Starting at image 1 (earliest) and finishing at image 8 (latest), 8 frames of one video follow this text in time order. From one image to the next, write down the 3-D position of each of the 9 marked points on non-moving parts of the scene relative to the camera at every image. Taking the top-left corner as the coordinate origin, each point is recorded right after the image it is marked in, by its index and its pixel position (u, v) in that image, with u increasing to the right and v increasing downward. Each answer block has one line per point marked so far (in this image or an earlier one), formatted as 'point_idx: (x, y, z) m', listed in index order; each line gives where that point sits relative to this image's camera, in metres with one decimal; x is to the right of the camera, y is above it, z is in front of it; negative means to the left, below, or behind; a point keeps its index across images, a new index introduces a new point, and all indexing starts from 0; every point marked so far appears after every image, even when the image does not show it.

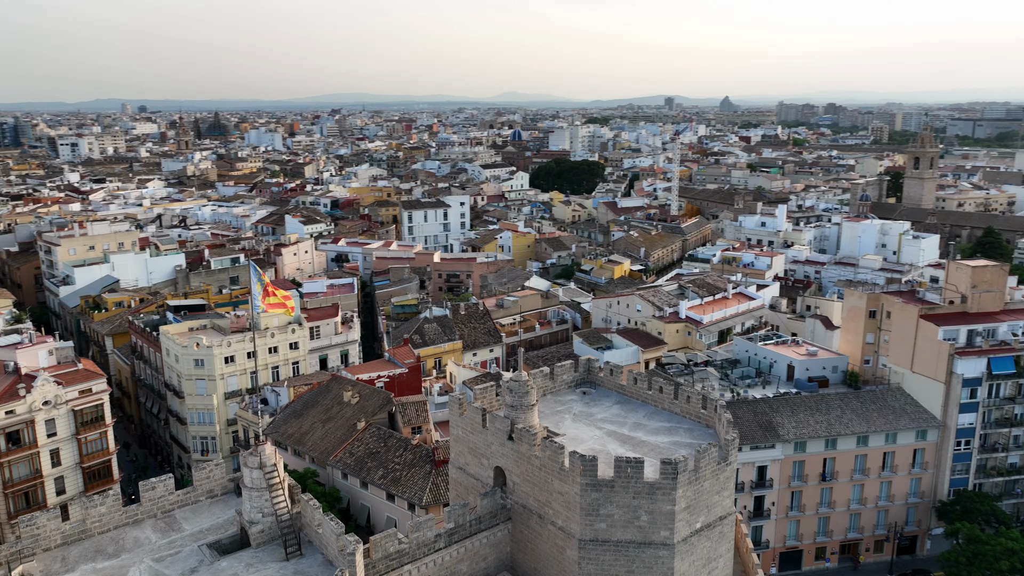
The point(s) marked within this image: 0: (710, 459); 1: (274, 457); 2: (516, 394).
0: (+4.3, -3.7, +16.6) m
1: (-4.5, -3.2, +14.4) m
2: (+0.1, -2.5, +18.1) m
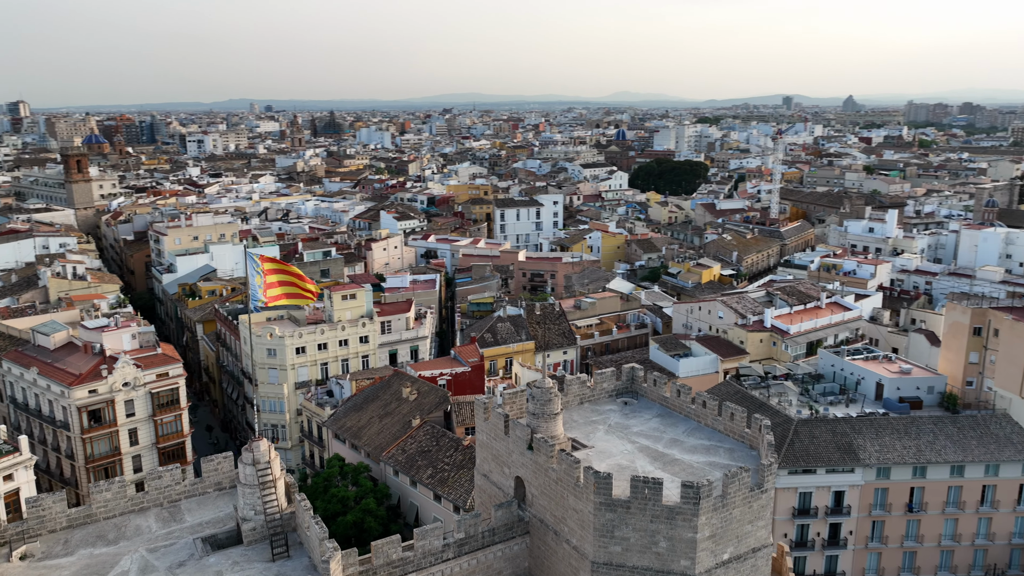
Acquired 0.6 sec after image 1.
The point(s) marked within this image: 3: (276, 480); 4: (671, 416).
0: (+4.5, -3.9, +15.0) m
1: (-4.5, -3.1, +14.1) m
2: (+0.6, -2.5, +17.1) m
3: (-4.3, -3.5, +14.0) m
4: (+4.1, -3.3, +19.6) m
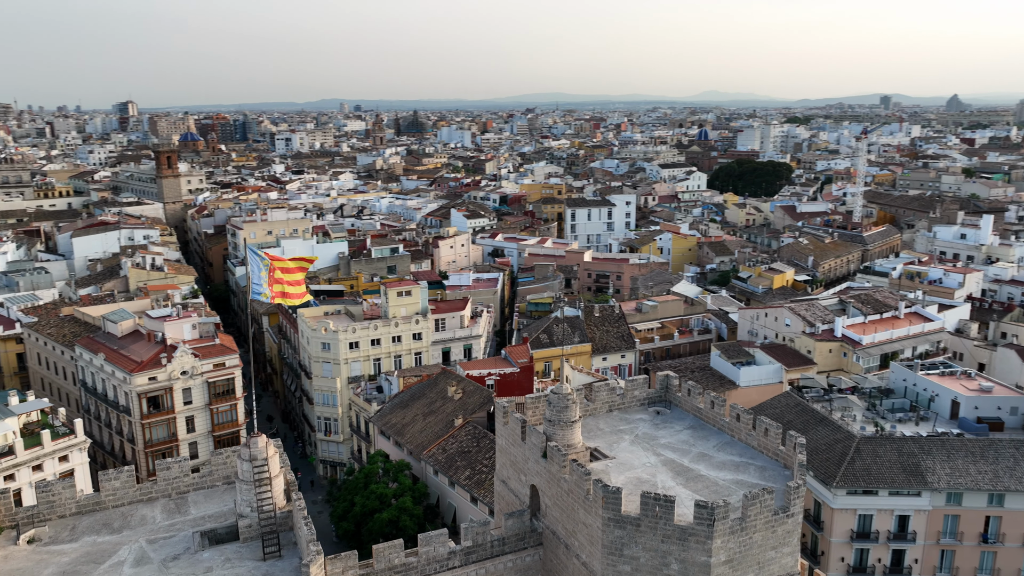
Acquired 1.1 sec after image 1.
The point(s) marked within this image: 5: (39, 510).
0: (+4.6, -4.0, +13.9) m
1: (-4.4, -3.0, +13.9) m
2: (+0.9, -2.6, +16.4) m
3: (-4.3, -3.4, +13.8) m
4: (+4.6, -3.4, +18.5) m
5: (-8.9, -4.2, +14.3) m
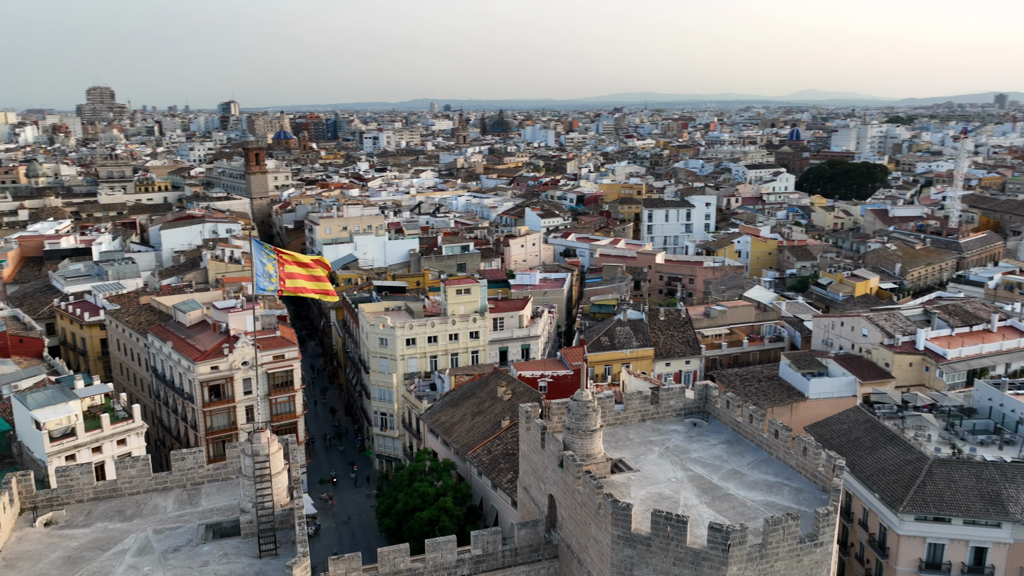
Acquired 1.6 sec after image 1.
0: (+4.6, -4.1, +12.8) m
1: (-4.3, -2.9, +13.8) m
2: (+1.3, -2.6, +15.6) m
3: (-4.2, -3.3, +13.6) m
4: (+5.2, -3.5, +17.3) m
5: (-8.7, -3.9, +14.6) m
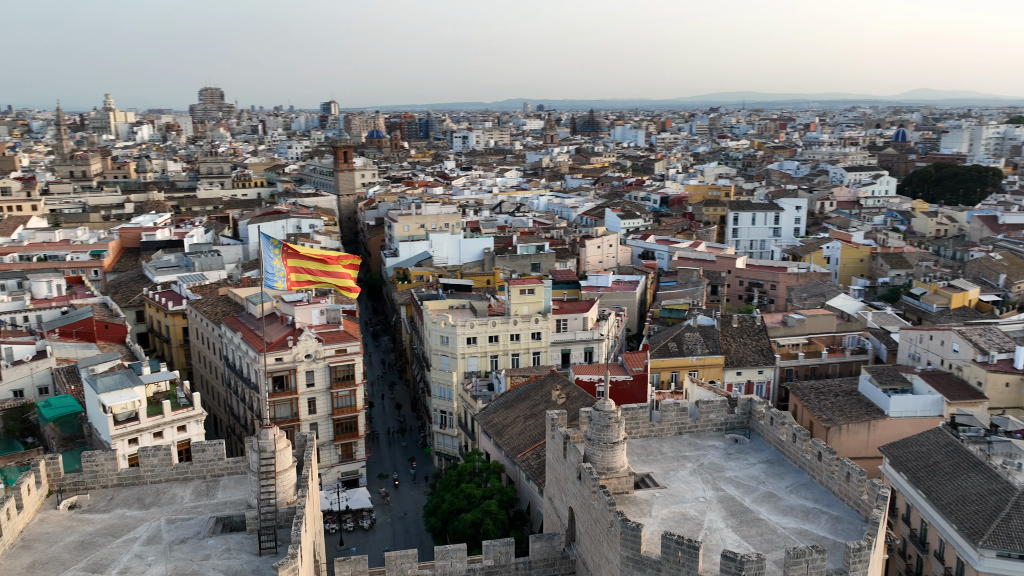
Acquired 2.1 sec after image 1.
0: (+4.6, -4.3, +11.6) m
1: (-4.1, -2.8, +13.6) m
2: (+1.6, -2.7, +14.8) m
3: (-4.1, -3.2, +13.5) m
4: (+5.7, -3.7, +16.1) m
5: (-8.4, -3.7, +15.0) m
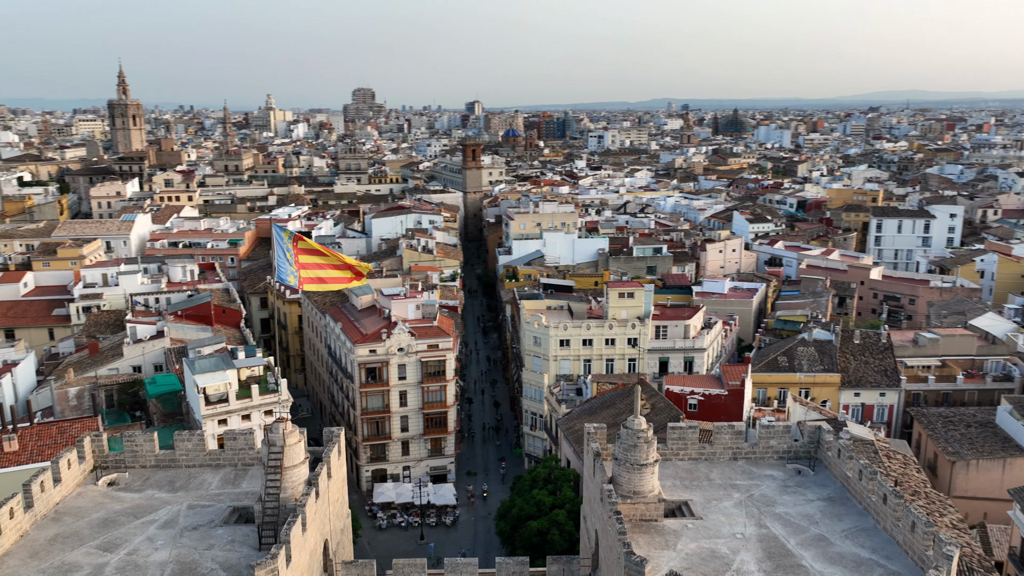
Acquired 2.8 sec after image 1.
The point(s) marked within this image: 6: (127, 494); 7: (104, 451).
0: (+4.2, -4.5, +10.0) m
1: (-3.9, -2.7, +13.5) m
2: (+2.0, -2.8, +13.6) m
3: (-3.9, -3.1, +13.3) m
4: (+6.2, -4.0, +14.1) m
5: (-7.9, -3.4, +15.6) m
6: (-7.5, -4.0, +14.8) m
7: (-8.3, -3.3, +15.6) m
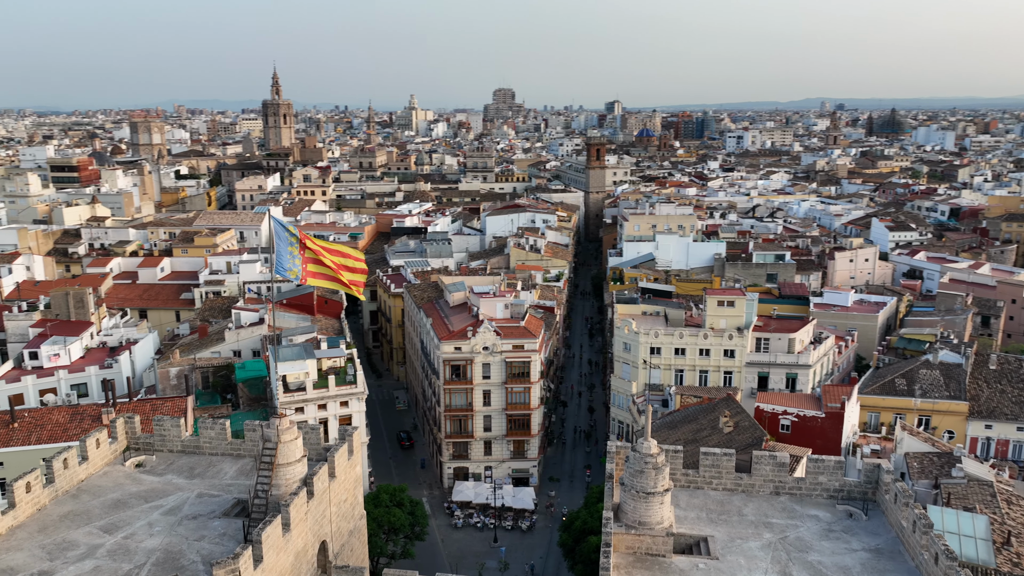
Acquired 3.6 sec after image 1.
0: (+3.4, -4.7, +8.3) m
1: (-3.9, -2.5, +13.2) m
2: (+1.9, -2.9, +12.3) m
3: (-3.9, -3.0, +13.1) m
4: (+6.1, -4.3, +12.1) m
5: (-7.5, -3.2, +16.0) m
6: (-7.2, -3.7, +15.1) m
7: (-7.9, -3.1, +16.1) m
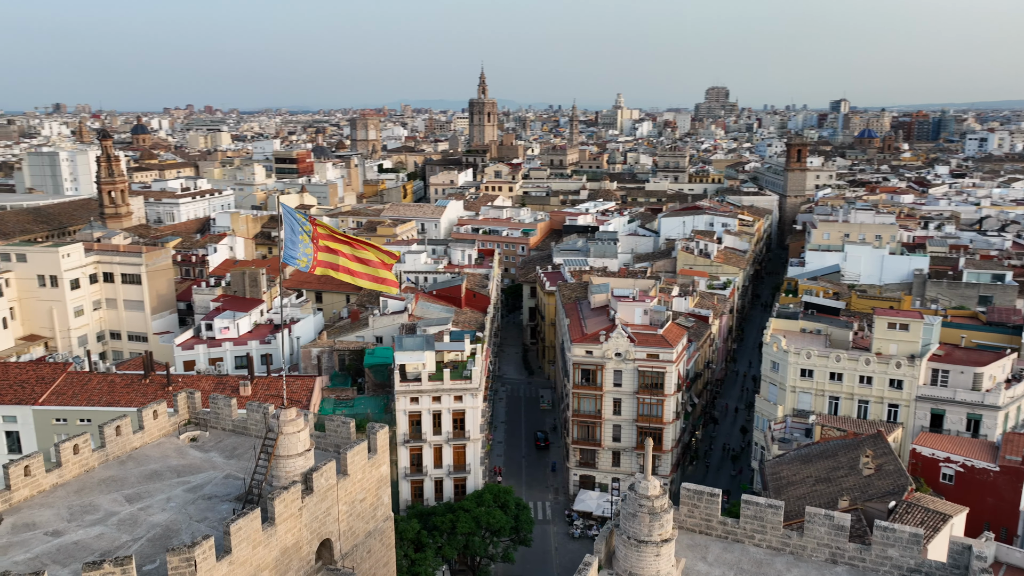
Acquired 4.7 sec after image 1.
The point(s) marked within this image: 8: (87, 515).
0: (+1.9, -4.9, +6.4) m
1: (-3.7, -2.4, +13.0) m
2: (+1.6, -3.1, +10.6) m
3: (-3.8, -2.8, +12.8) m
4: (+5.5, -4.7, +9.3) m
5: (-6.6, -2.8, +16.6) m
6: (-6.5, -3.4, +15.7) m
7: (-6.9, -2.6, +16.8) m
8: (-7.3, -3.9, +13.1) m
